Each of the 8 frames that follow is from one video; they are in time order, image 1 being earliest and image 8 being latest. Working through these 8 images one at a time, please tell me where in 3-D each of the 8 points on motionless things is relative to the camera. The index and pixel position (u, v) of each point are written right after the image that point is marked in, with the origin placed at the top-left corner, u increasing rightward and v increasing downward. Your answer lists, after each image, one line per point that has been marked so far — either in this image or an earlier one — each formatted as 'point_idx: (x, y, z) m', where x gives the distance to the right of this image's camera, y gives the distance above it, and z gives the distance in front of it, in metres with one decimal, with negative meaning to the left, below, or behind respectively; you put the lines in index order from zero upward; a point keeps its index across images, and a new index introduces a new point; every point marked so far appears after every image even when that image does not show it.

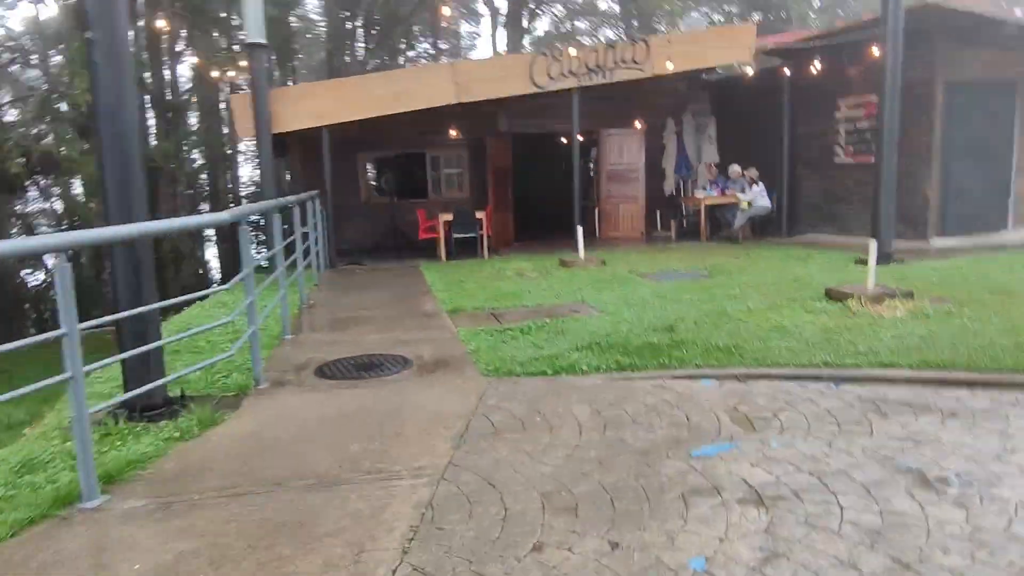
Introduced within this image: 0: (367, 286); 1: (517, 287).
0: (-1.8, 0.0, +8.9) m
1: (+0.1, 0.0, +7.7) m
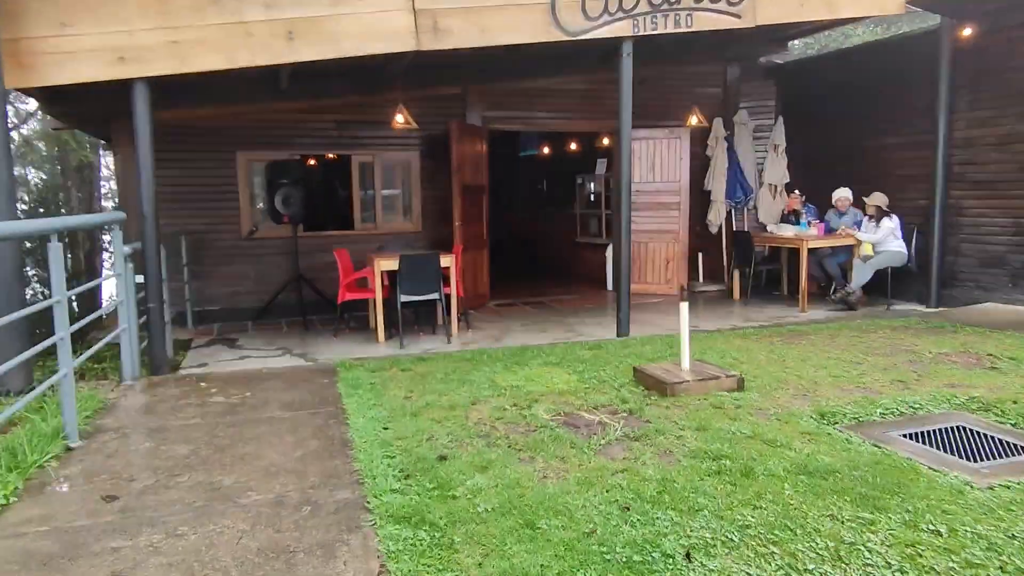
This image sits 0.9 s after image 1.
0: (-1.5, -0.8, +3.5) m
1: (+0.4, -0.8, +2.6) m
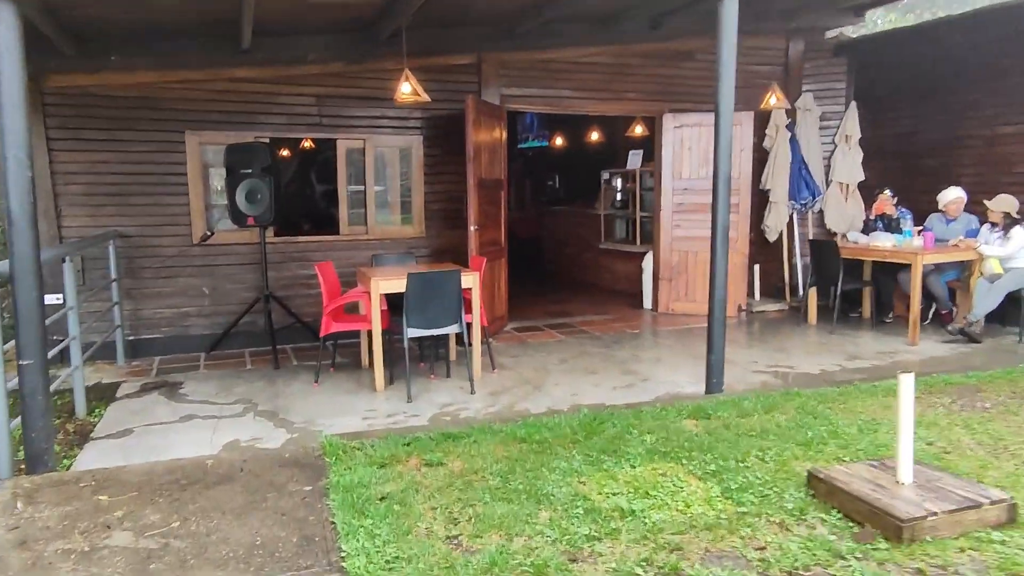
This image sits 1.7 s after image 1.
0: (-1.1, -1.0, +1.7) m
1: (+0.9, -1.1, +0.8) m
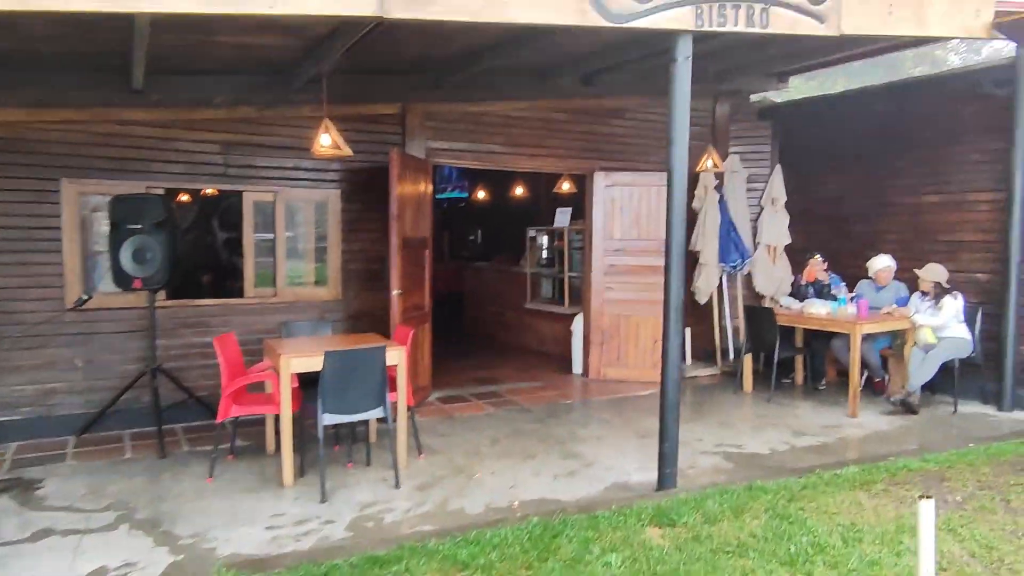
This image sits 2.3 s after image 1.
0: (-1.1, -1.3, +0.9) m
1: (+1.0, -1.3, +0.3) m
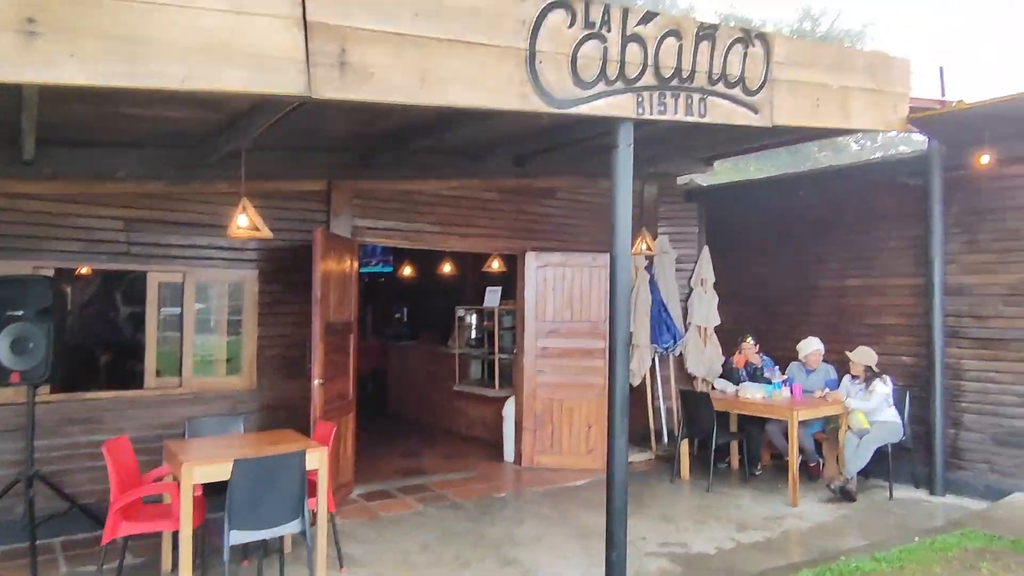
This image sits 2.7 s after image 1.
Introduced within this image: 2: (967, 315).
0: (-1.0, -1.5, +0.4) m
1: (+1.1, -1.4, 0.0) m
2: (+4.0, -0.2, +6.3) m
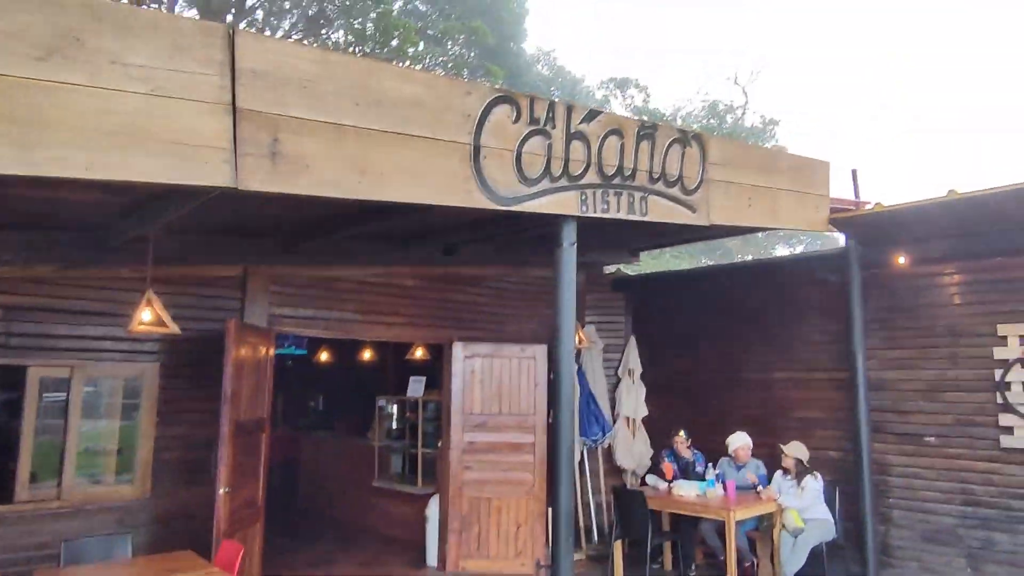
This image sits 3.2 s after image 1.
0: (-0.9, -1.6, -0.2) m
1: (+1.2, -1.6, -0.3) m
2: (+3.3, -1.1, +6.4) m
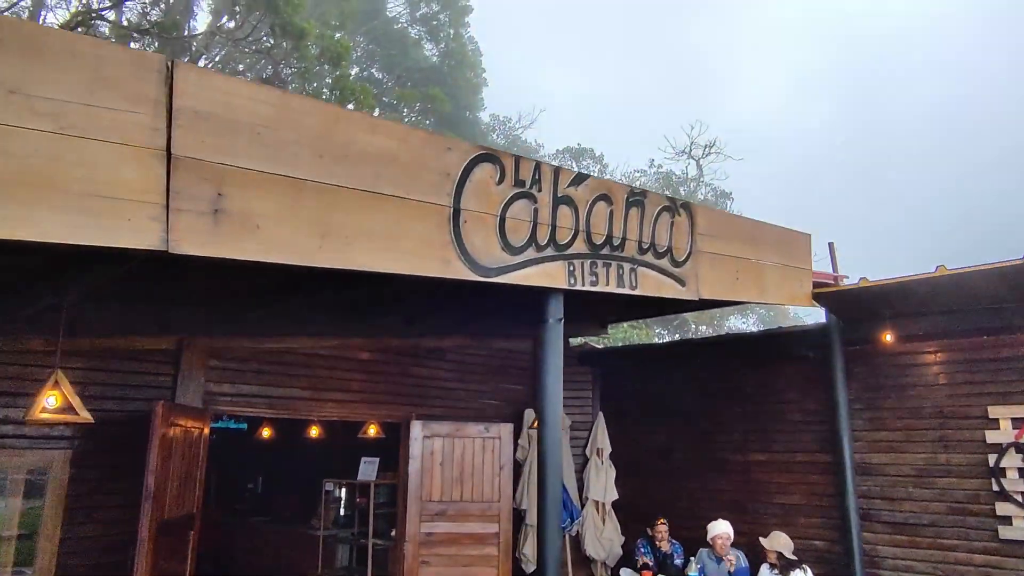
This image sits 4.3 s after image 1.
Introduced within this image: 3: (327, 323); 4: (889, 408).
0: (-0.8, -1.6, -0.9) m
1: (+1.4, -1.6, -0.8) m
2: (+3.0, -1.7, +6.0) m
3: (-1.4, -0.3, +5.6) m
4: (+3.2, -1.0, +6.0) m
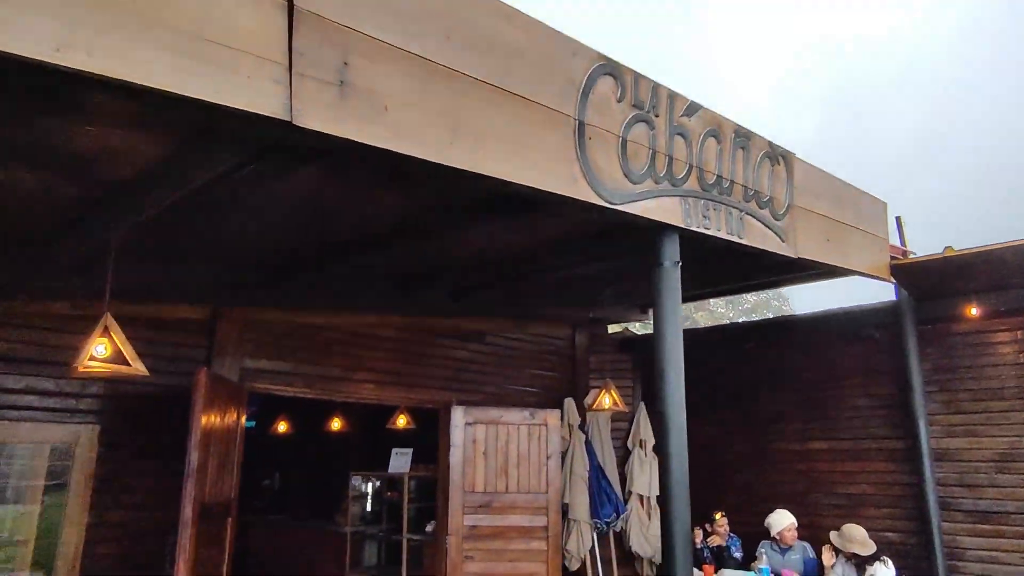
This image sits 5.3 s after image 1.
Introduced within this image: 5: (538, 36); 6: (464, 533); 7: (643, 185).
0: (-0.2, -1.3, -1.3) m
1: (+2.0, -1.3, -1.2) m
2: (+3.5, -1.5, +5.6) m
3: (-1.0, 0.0, +5.2) m
4: (+3.6, -0.8, +5.7) m
5: (+0.1, +0.9, +2.5) m
6: (-0.4, -2.0, +5.9) m
7: (+0.5, +0.4, +2.9) m
